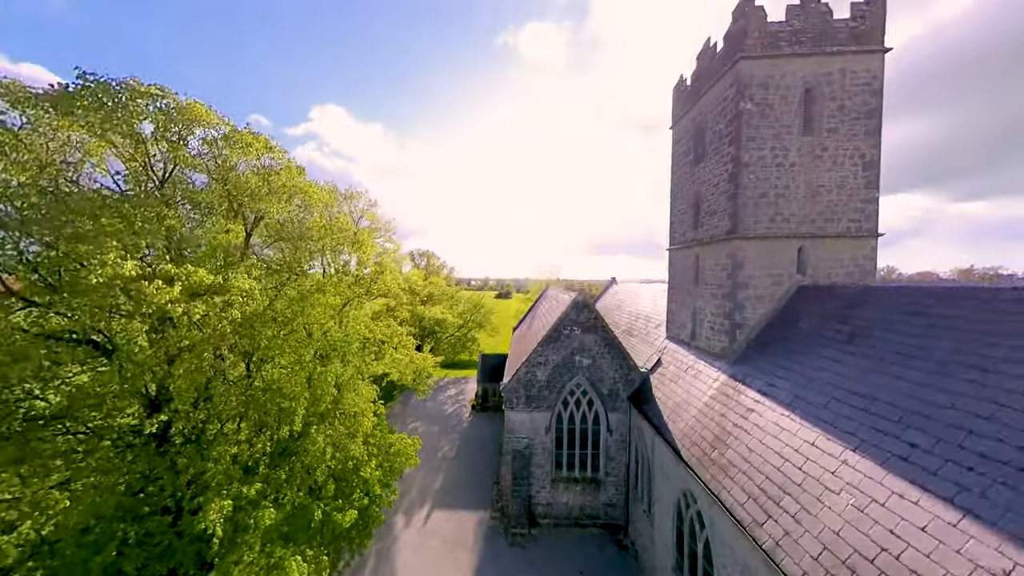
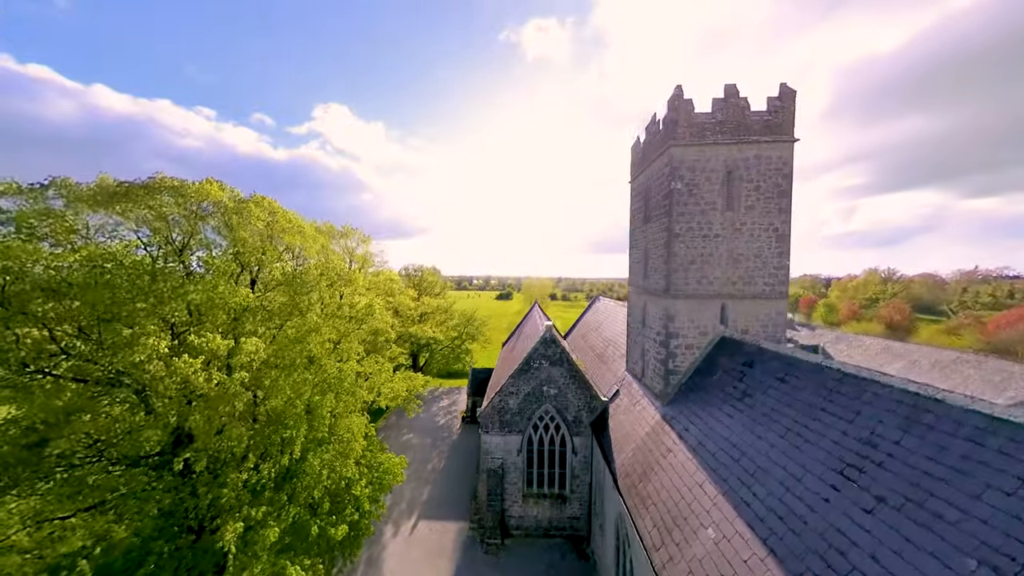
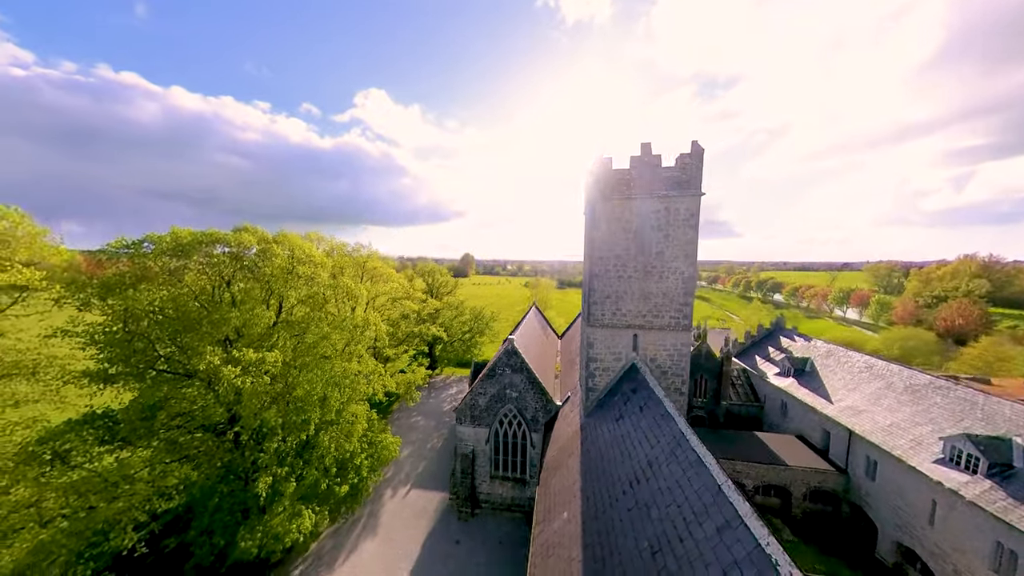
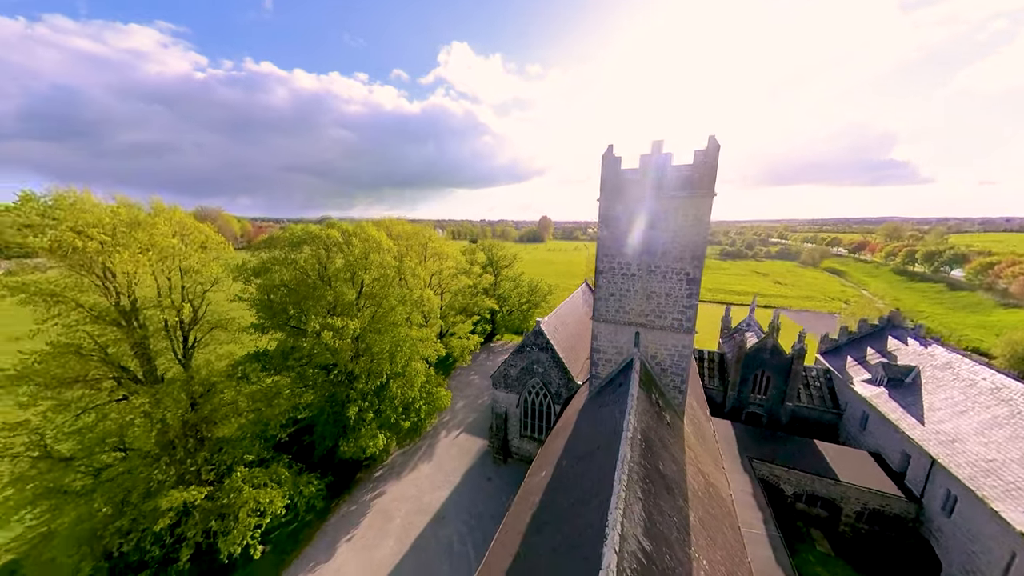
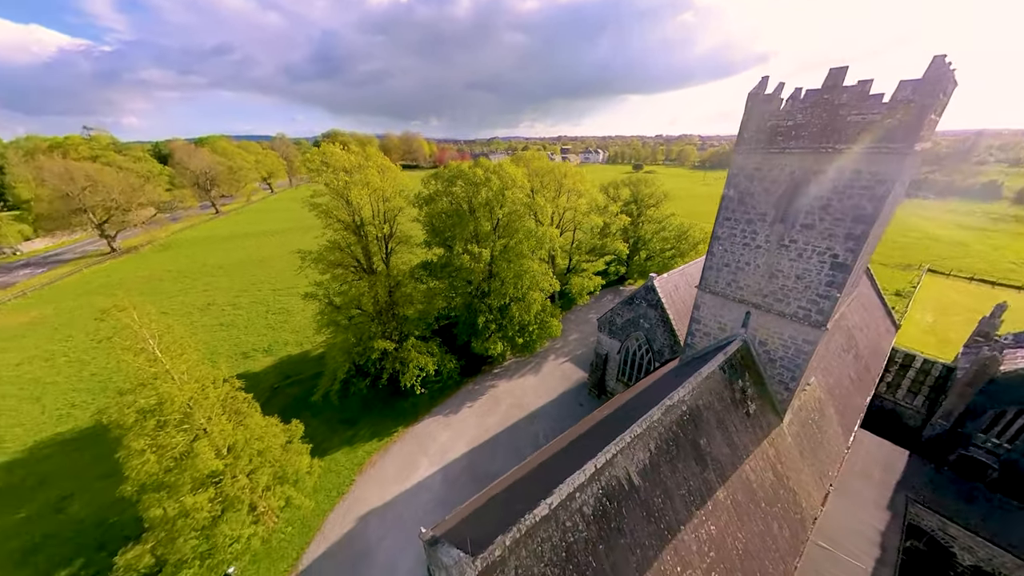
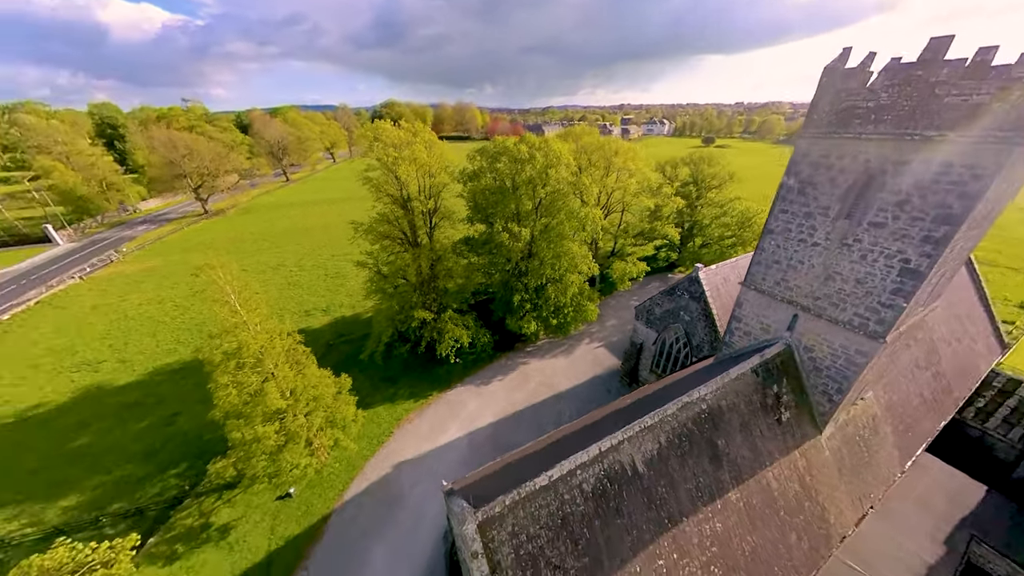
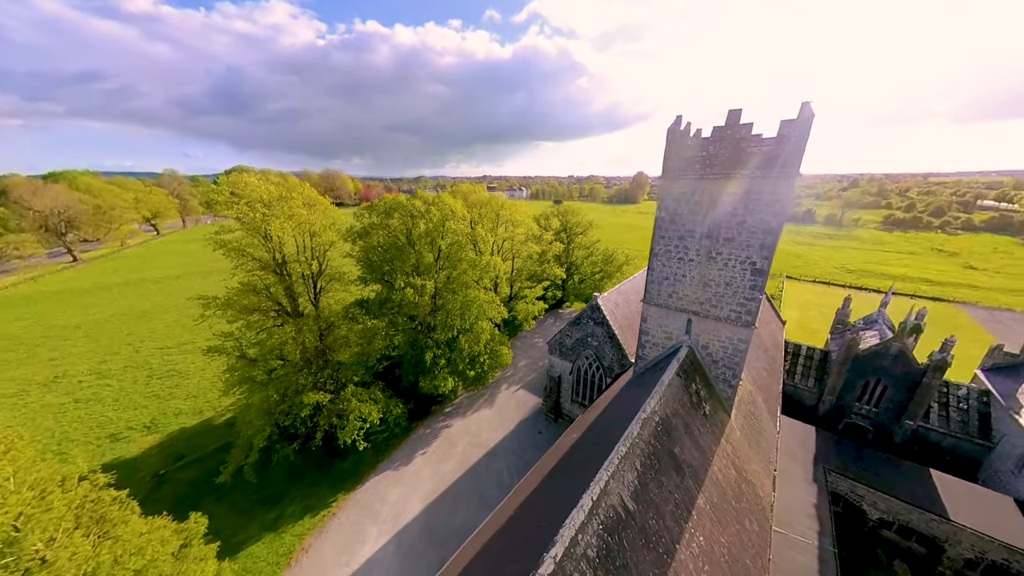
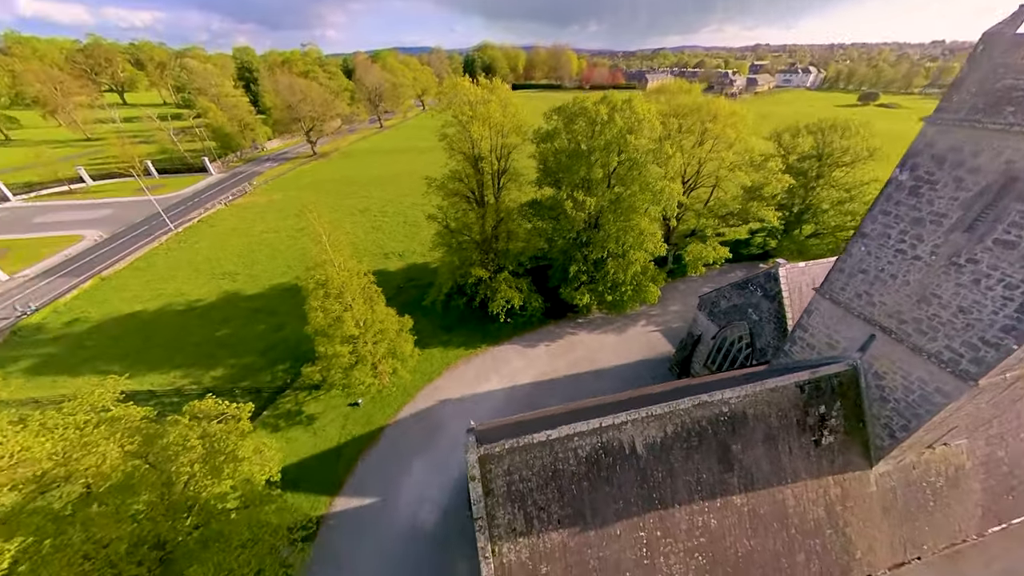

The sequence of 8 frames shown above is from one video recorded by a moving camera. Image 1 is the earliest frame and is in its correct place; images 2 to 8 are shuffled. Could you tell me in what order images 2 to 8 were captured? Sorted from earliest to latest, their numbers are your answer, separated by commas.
2, 3, 4, 7, 5, 6, 8
